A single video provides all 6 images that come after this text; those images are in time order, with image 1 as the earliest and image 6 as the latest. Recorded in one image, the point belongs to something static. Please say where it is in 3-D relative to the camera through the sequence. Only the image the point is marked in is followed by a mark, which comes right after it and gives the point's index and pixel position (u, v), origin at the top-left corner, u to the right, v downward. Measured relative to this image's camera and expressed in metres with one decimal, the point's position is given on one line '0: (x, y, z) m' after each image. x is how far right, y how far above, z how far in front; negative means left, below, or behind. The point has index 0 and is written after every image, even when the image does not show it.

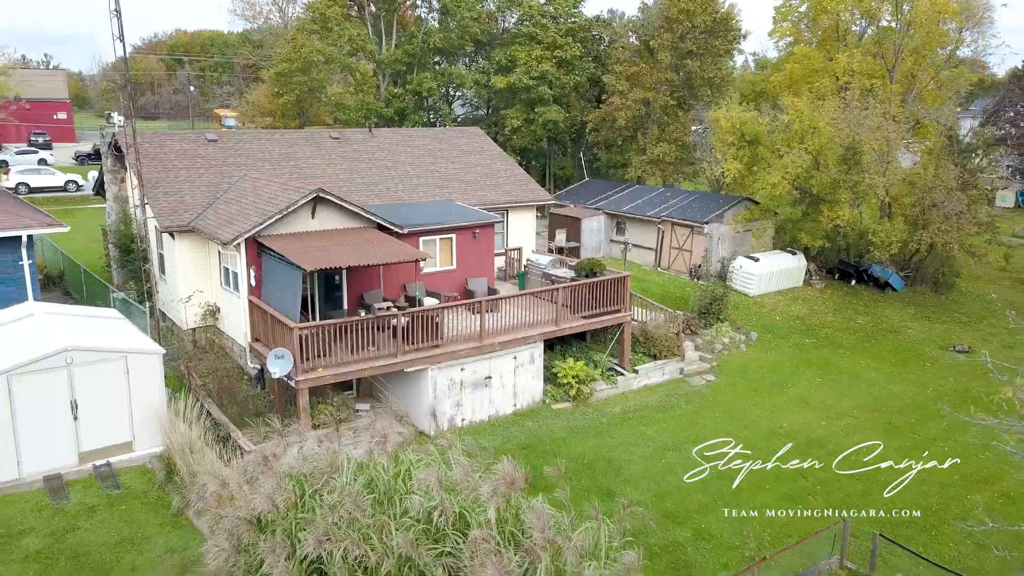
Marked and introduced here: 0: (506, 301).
0: (0.0, -0.1, +4.6) m
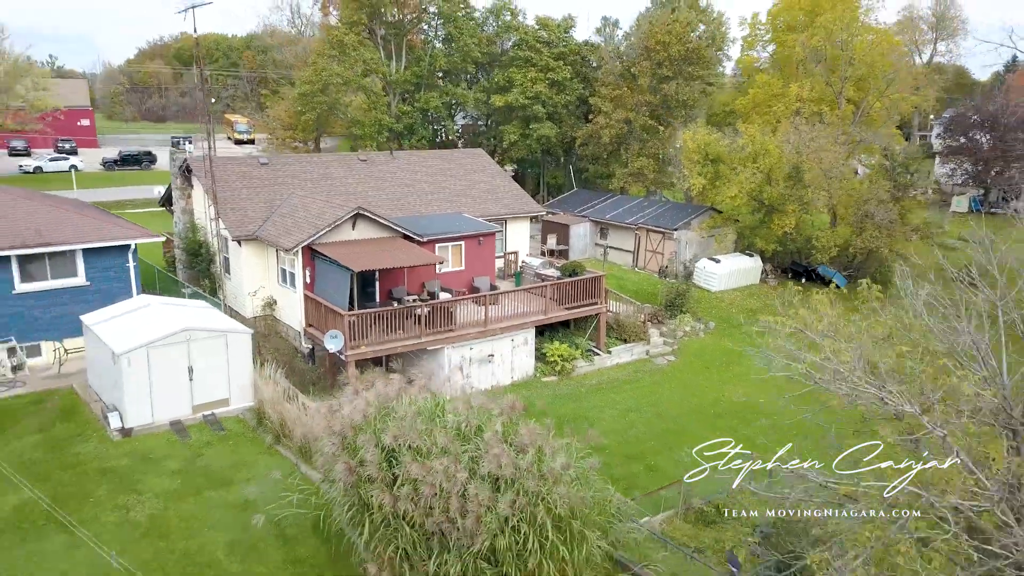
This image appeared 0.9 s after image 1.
0: (0.0, -0.1, +5.8) m
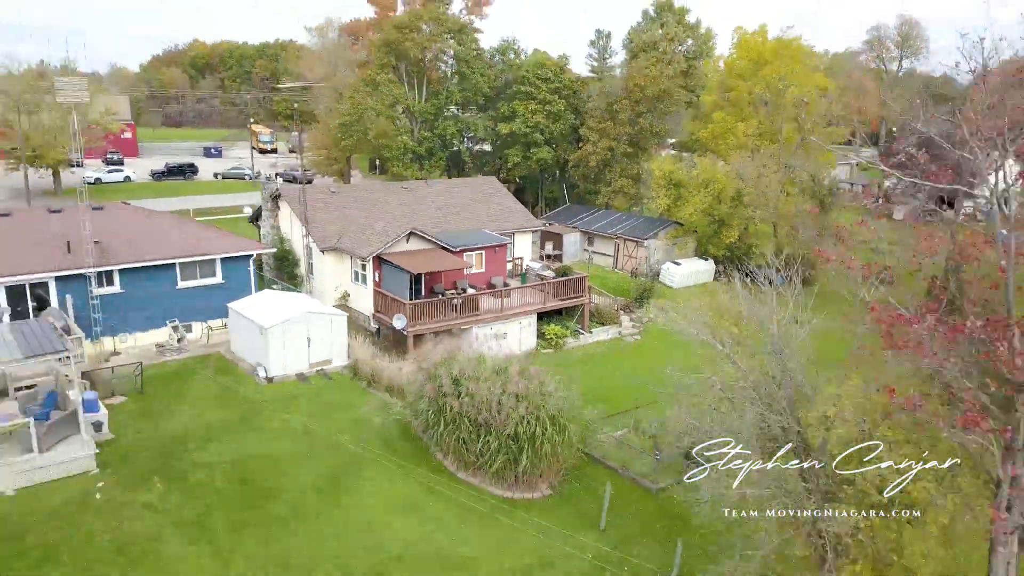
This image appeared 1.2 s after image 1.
0: (0.0, 0.0, +8.0) m
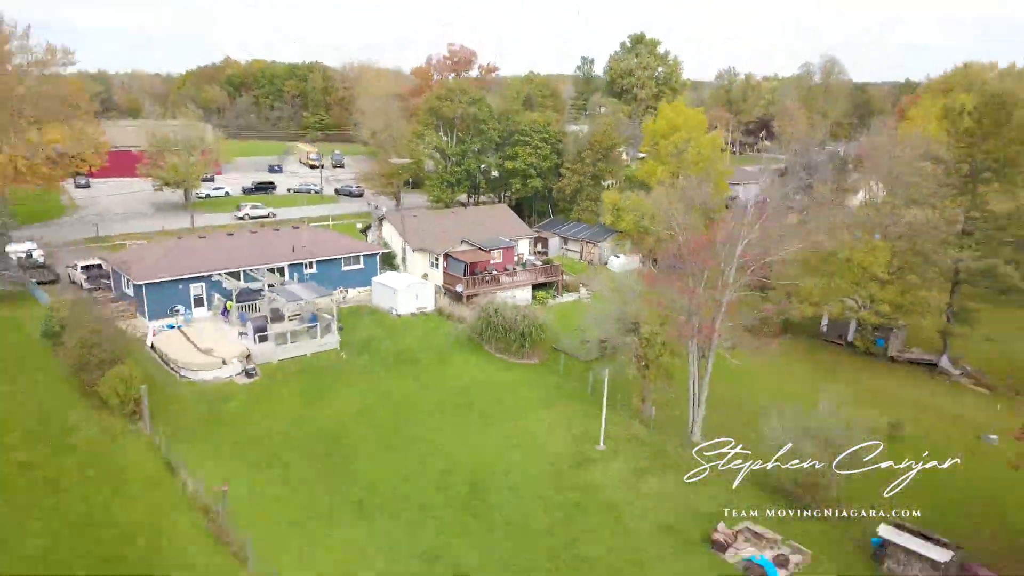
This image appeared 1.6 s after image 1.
0: (+0.1, +0.3, +14.6) m
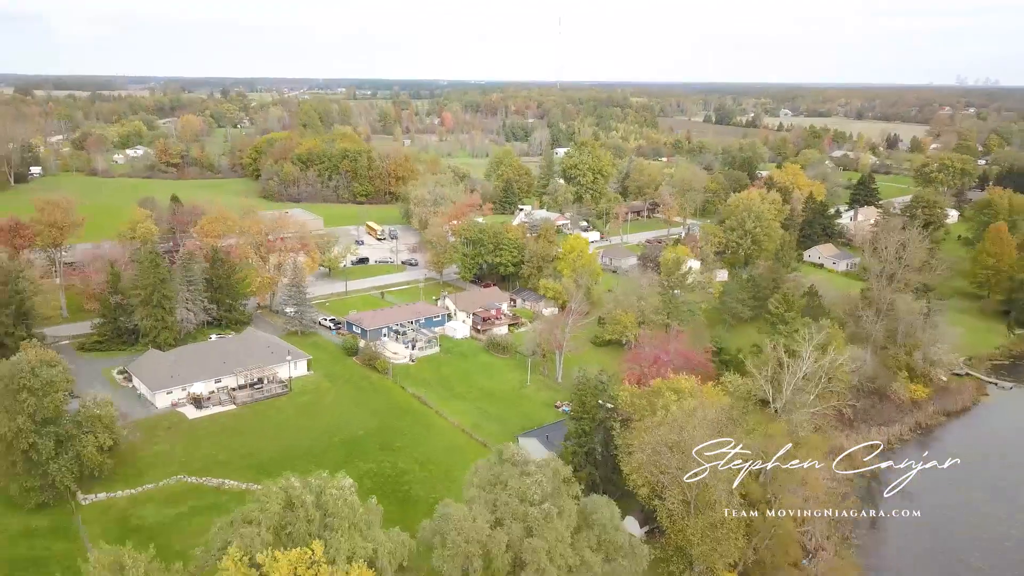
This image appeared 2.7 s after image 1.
0: (-0.4, -1.3, +35.8) m
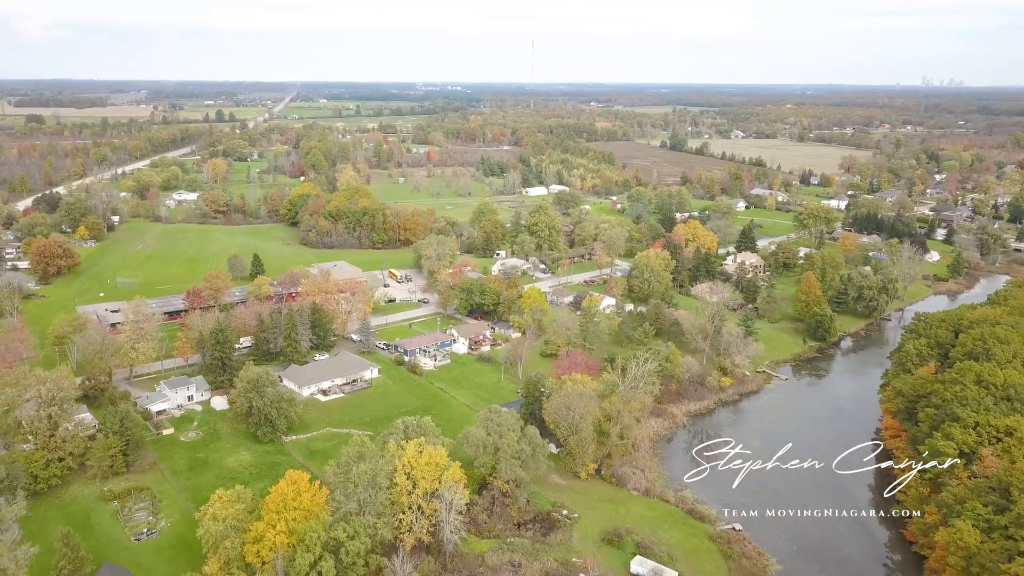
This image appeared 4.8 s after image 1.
0: (-1.8, -3.8, +59.0) m
